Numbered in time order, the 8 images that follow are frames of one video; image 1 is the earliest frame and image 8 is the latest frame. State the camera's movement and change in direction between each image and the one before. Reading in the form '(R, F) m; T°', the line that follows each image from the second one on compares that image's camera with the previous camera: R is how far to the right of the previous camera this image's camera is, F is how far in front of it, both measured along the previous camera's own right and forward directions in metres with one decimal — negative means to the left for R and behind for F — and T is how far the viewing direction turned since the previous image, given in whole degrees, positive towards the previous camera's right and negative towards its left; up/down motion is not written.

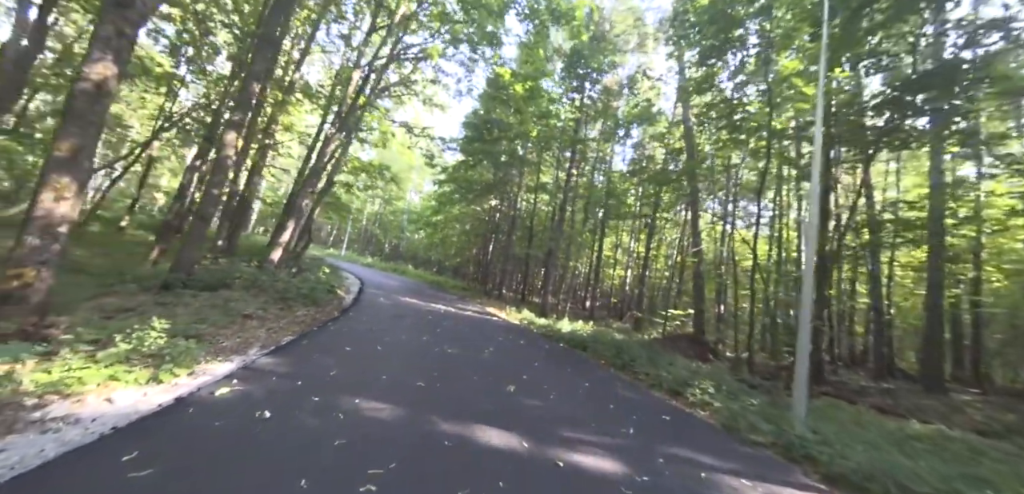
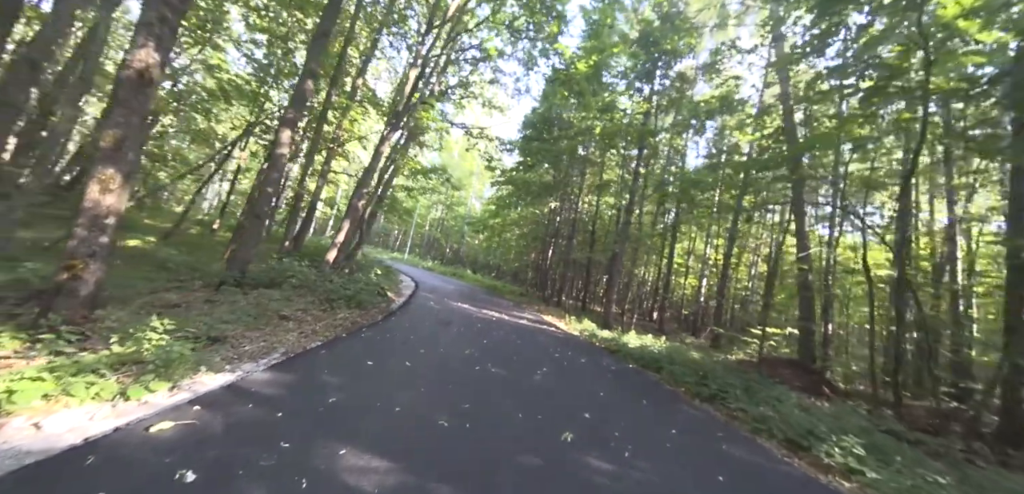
(0.0, +1.2) m; -9°
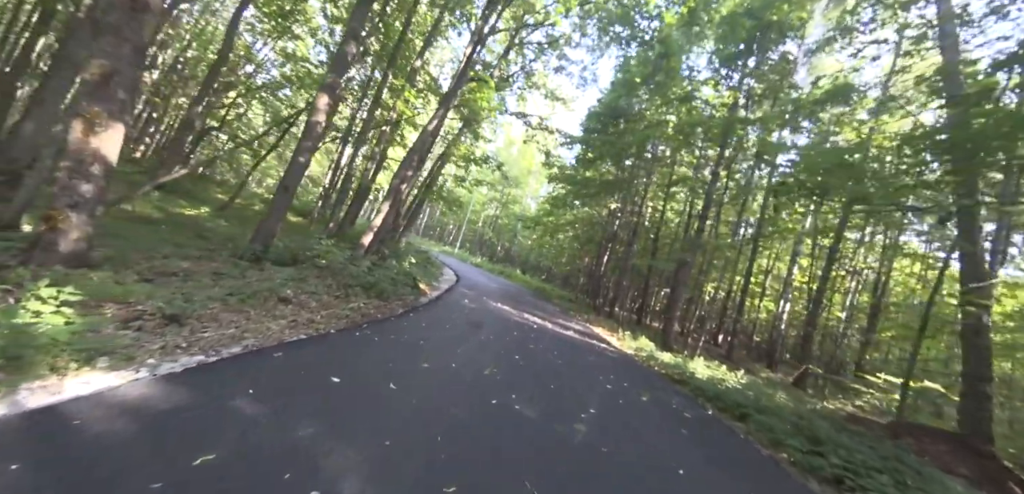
(+0.1, +1.6) m; -8°
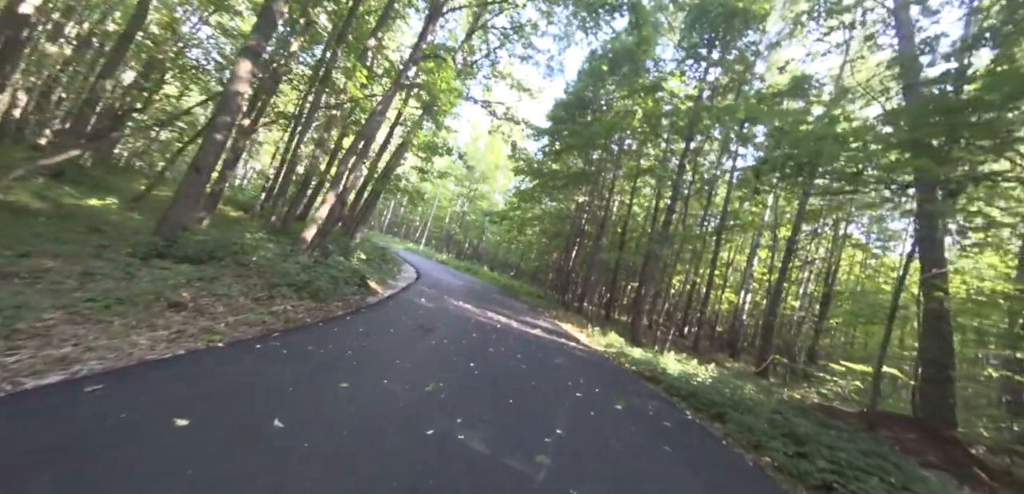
(+0.2, +0.9) m; +5°
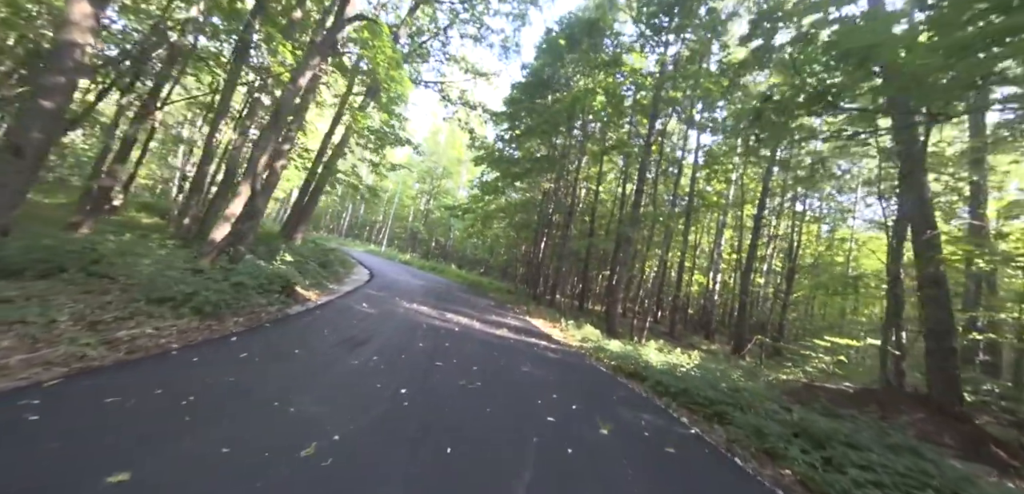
(+0.3, +1.3) m; +5°
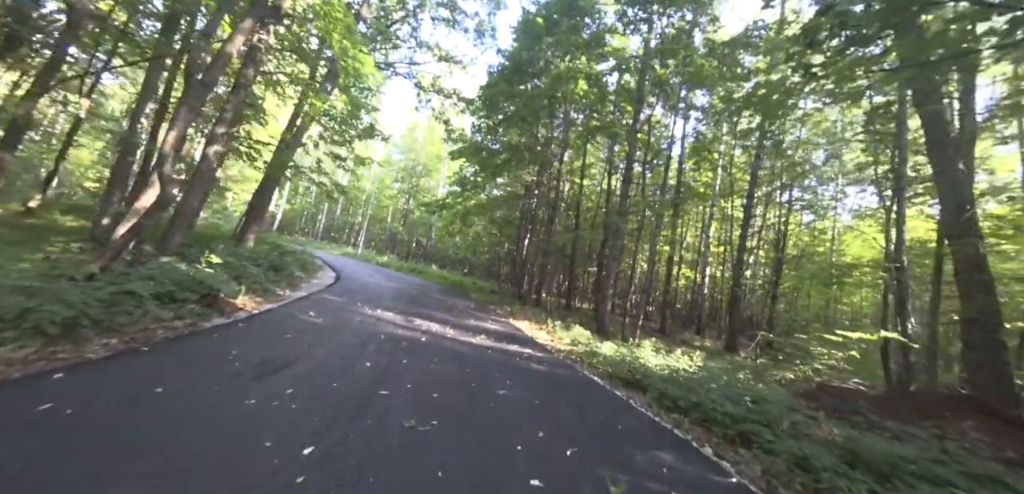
(+0.2, +1.3) m; +2°
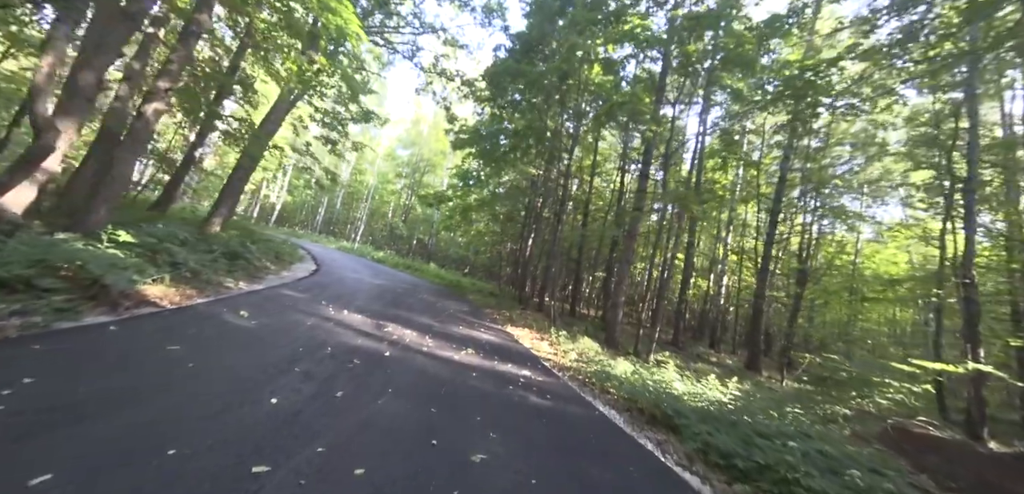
(+0.1, +1.7) m; -1°
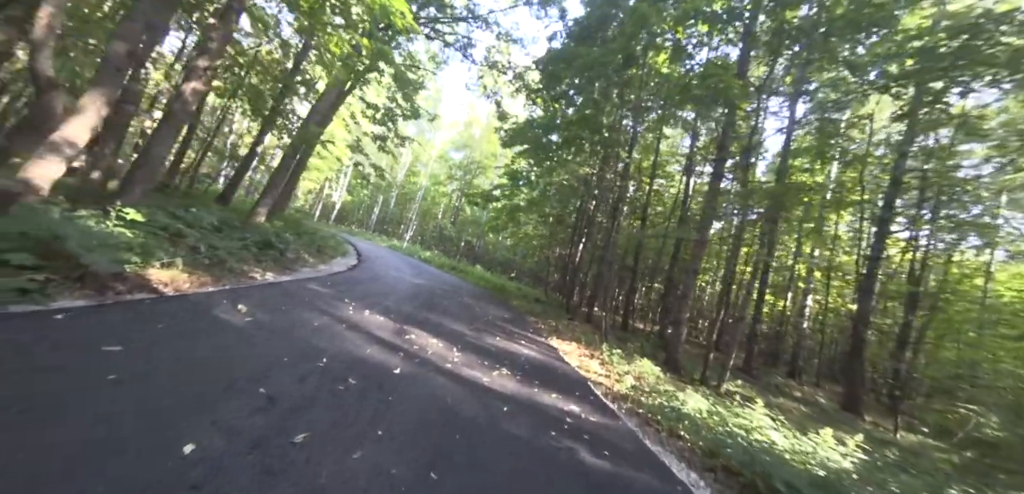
(0.0, +1.2) m; -8°
